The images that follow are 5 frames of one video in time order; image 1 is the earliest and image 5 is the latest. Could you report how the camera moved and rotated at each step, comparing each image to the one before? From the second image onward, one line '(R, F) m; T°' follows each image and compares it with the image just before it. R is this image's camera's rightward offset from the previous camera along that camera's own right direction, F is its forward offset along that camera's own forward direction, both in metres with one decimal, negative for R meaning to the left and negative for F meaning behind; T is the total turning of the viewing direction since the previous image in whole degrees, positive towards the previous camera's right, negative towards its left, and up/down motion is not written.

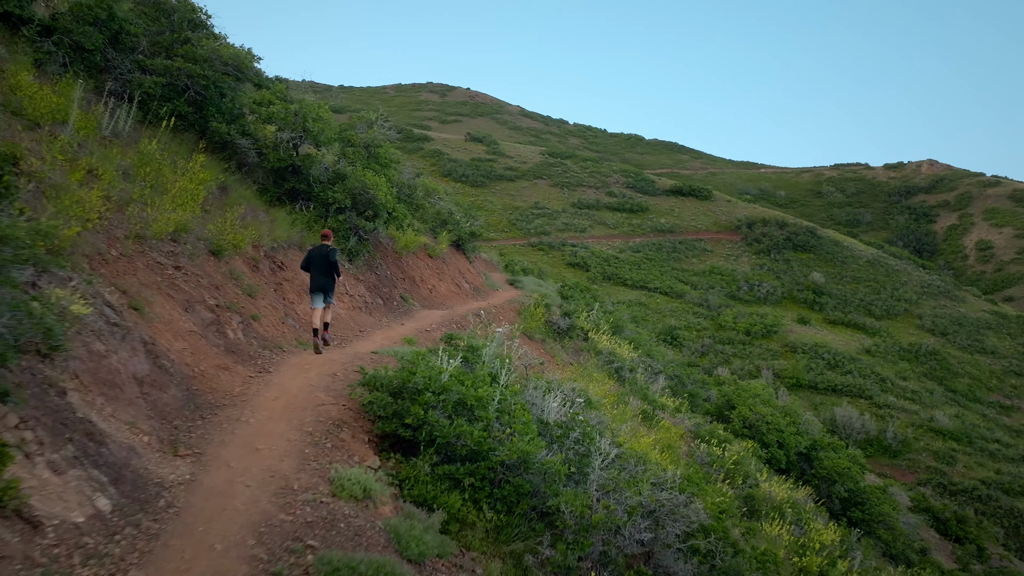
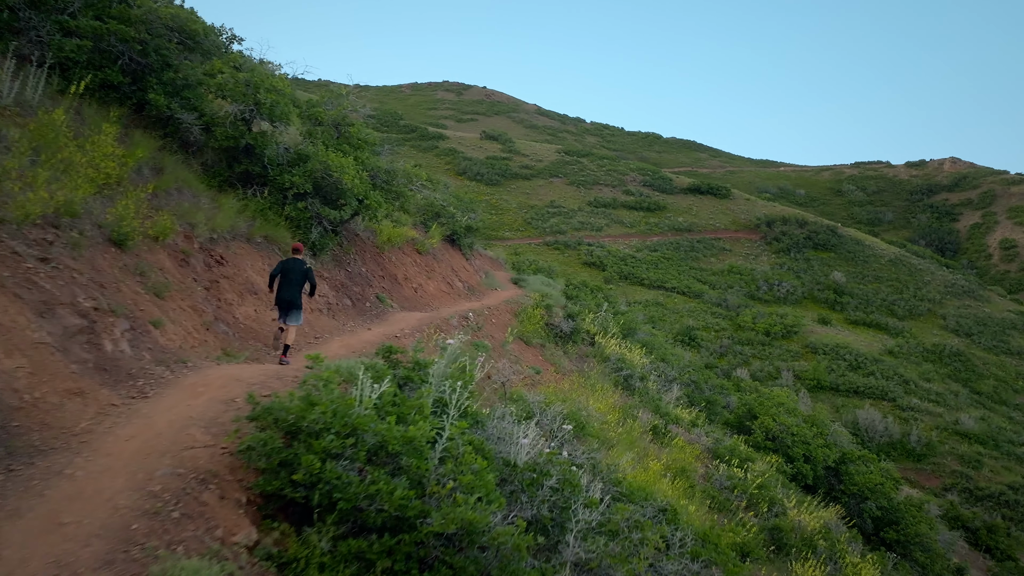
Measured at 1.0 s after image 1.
(+0.3, +1.5) m; -1°
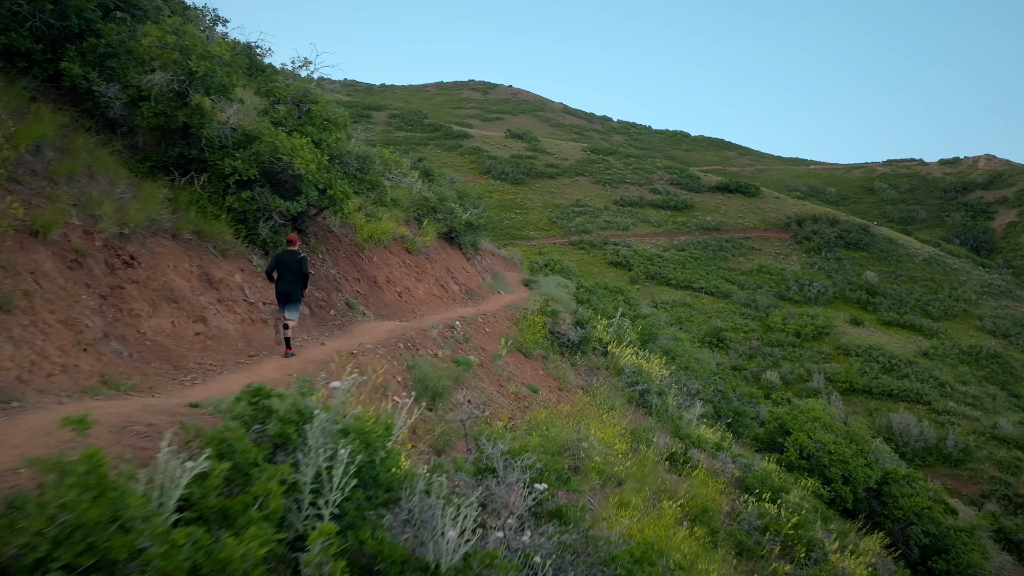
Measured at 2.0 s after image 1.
(+0.3, +1.5) m; -2°
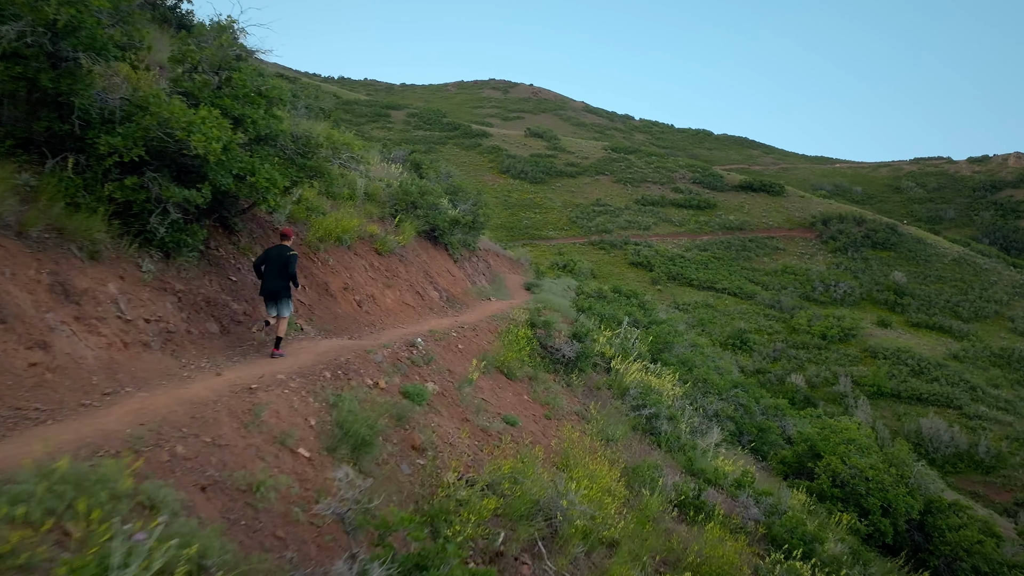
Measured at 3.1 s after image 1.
(+0.4, +1.7) m; -1°
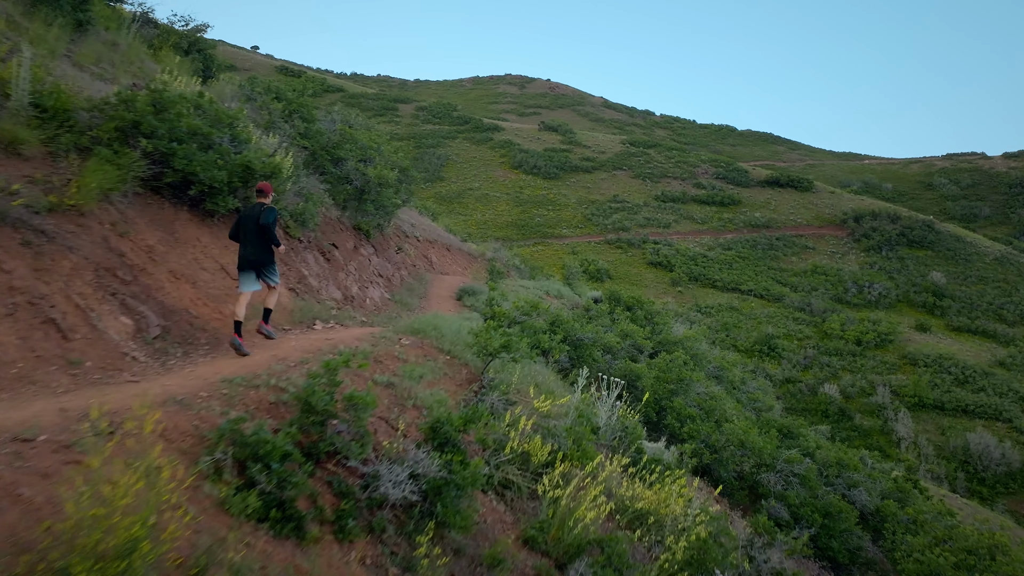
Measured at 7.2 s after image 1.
(+1.1, +6.3) m; -1°
